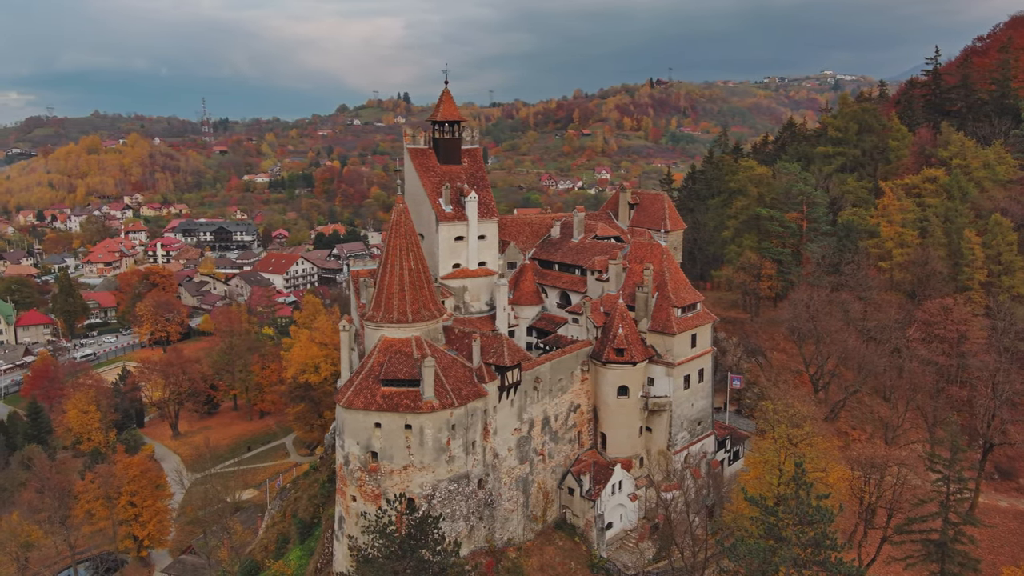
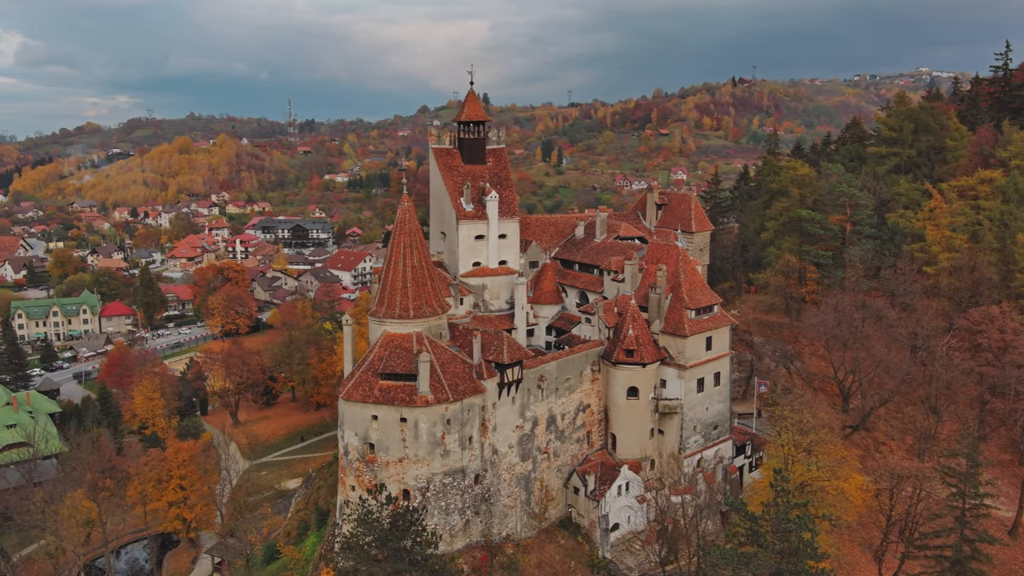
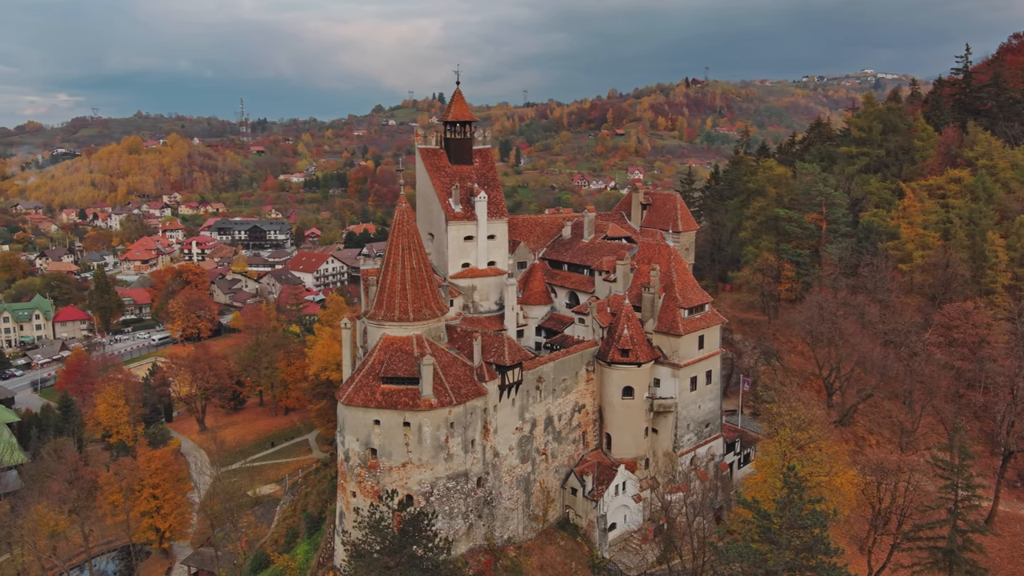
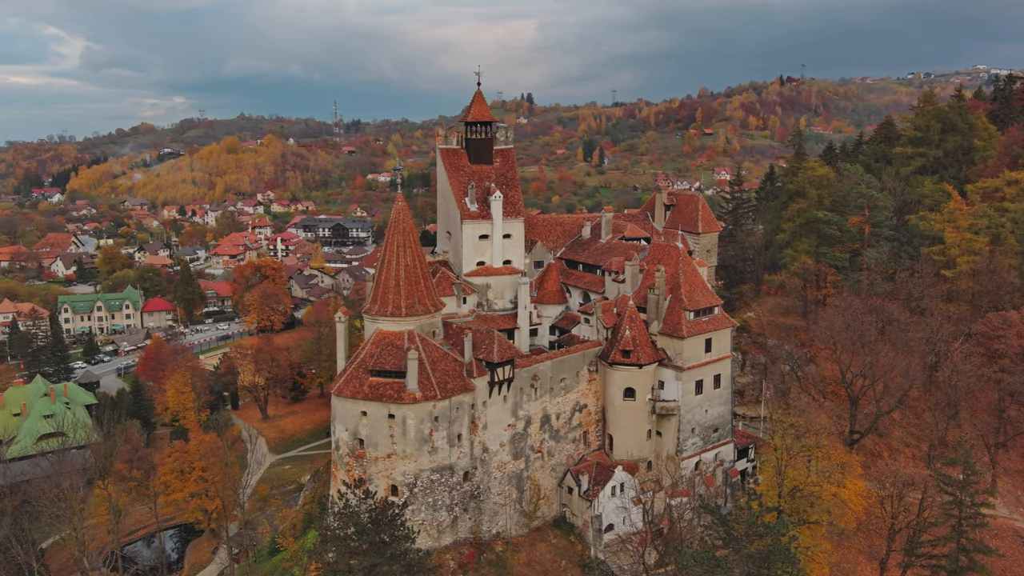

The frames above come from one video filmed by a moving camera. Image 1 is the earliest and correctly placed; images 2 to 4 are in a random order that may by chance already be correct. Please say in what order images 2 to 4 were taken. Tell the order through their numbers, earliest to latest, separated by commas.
3, 2, 4
